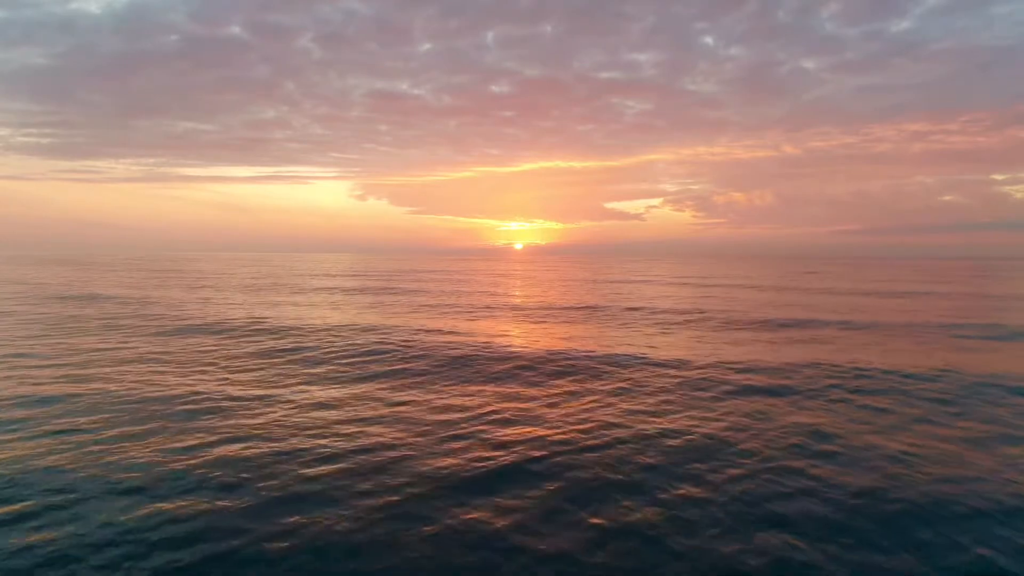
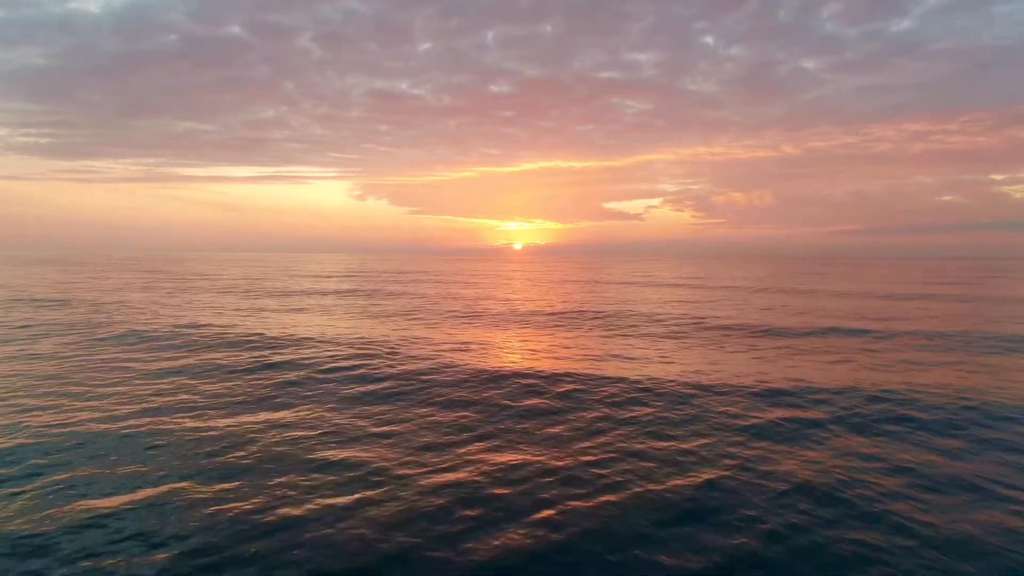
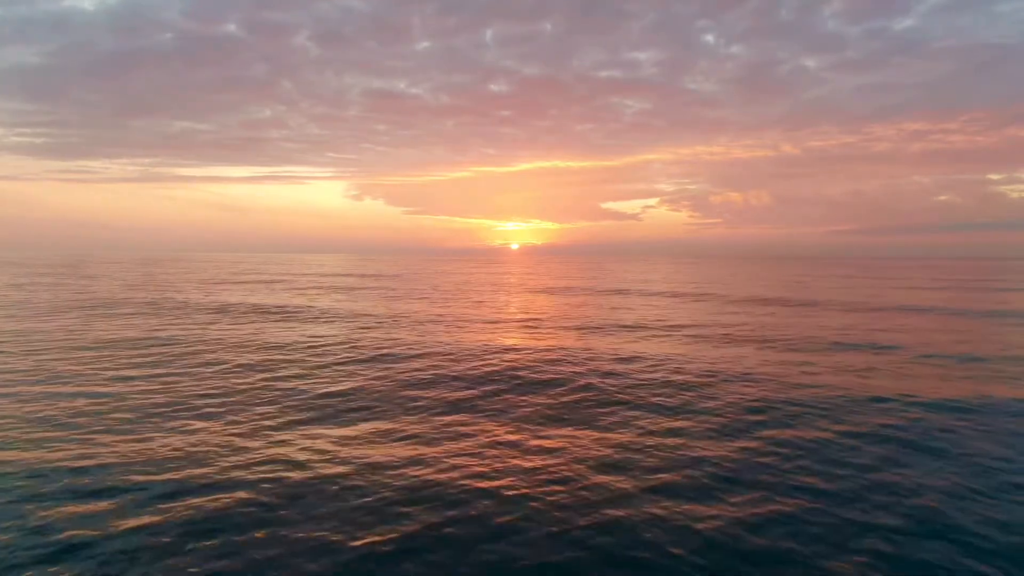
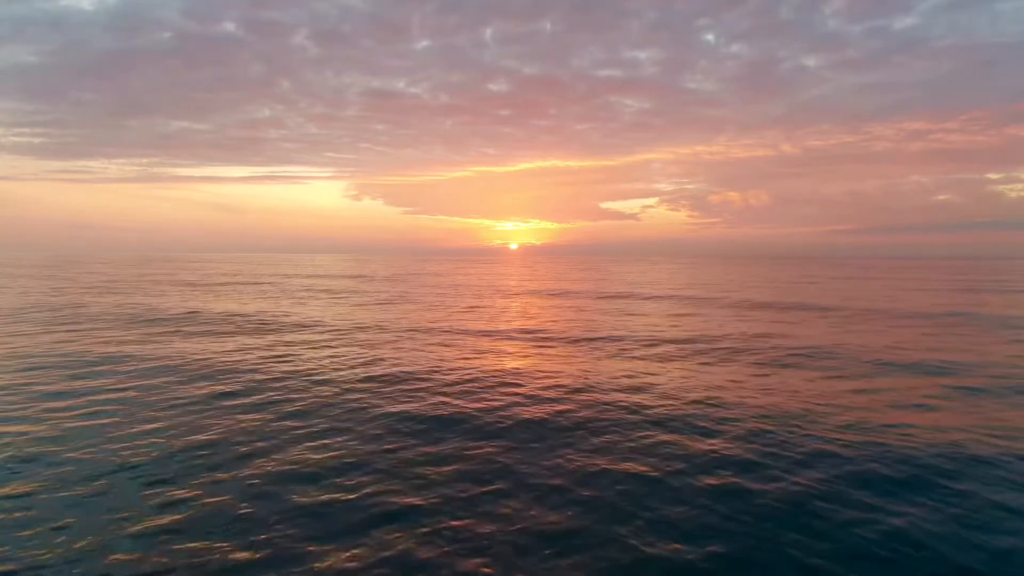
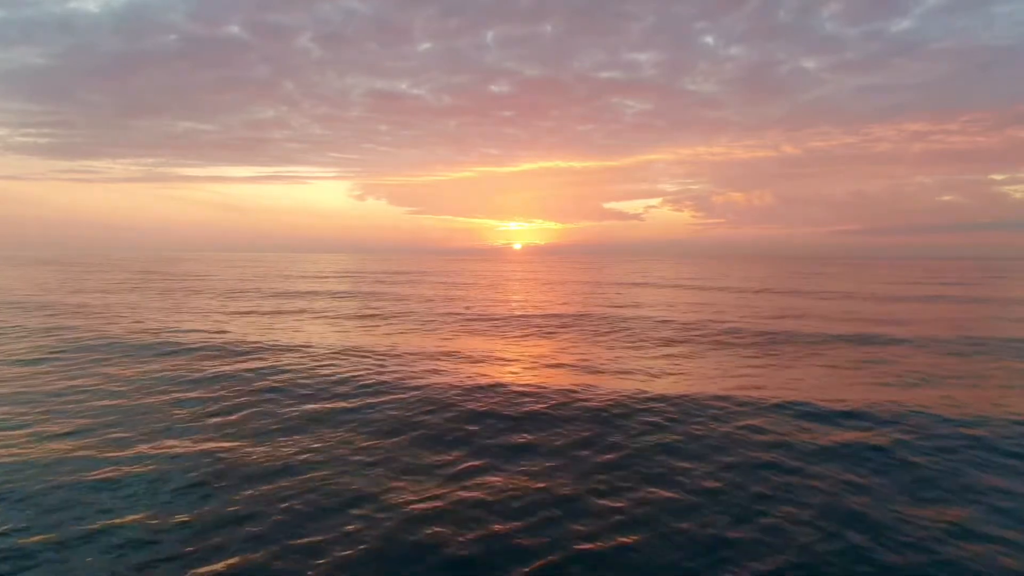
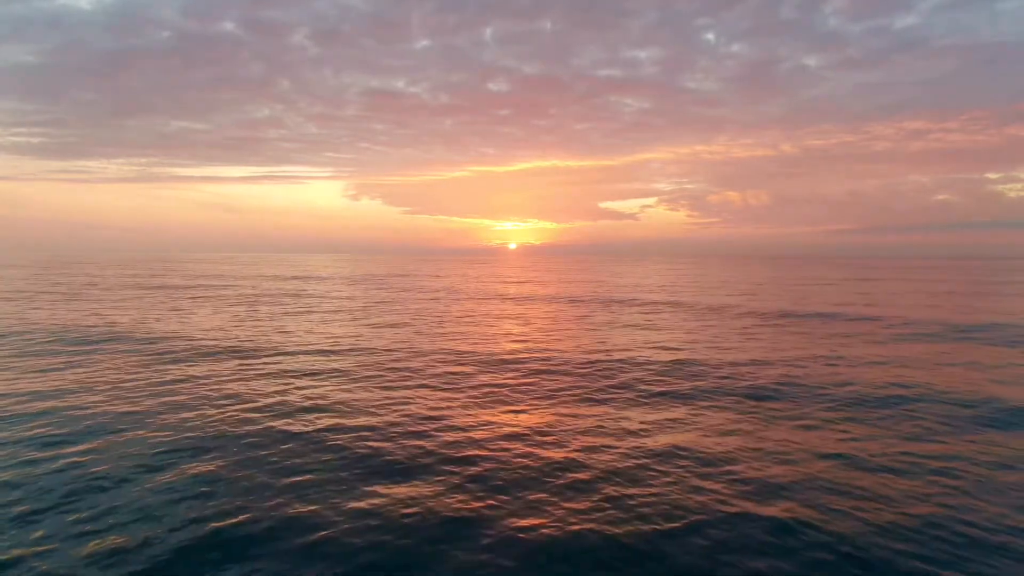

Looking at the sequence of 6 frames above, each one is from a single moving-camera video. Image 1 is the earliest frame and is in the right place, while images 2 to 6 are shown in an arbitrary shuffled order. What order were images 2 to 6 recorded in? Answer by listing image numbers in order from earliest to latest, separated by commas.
2, 5, 3, 4, 6
